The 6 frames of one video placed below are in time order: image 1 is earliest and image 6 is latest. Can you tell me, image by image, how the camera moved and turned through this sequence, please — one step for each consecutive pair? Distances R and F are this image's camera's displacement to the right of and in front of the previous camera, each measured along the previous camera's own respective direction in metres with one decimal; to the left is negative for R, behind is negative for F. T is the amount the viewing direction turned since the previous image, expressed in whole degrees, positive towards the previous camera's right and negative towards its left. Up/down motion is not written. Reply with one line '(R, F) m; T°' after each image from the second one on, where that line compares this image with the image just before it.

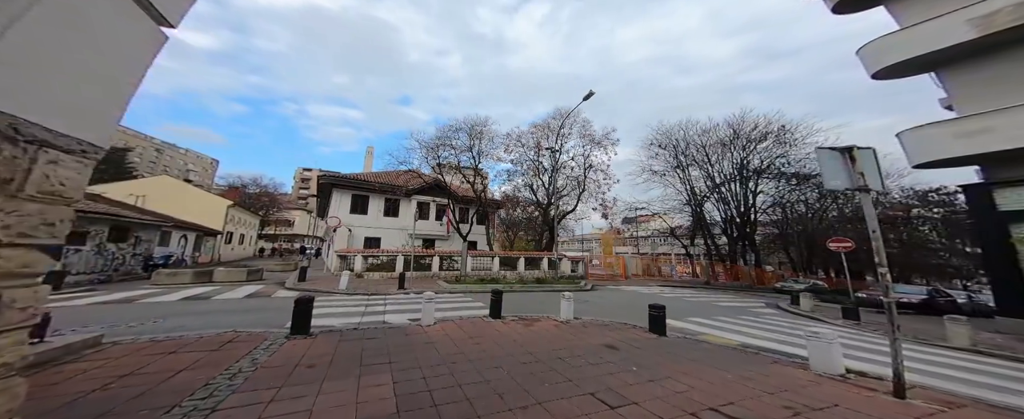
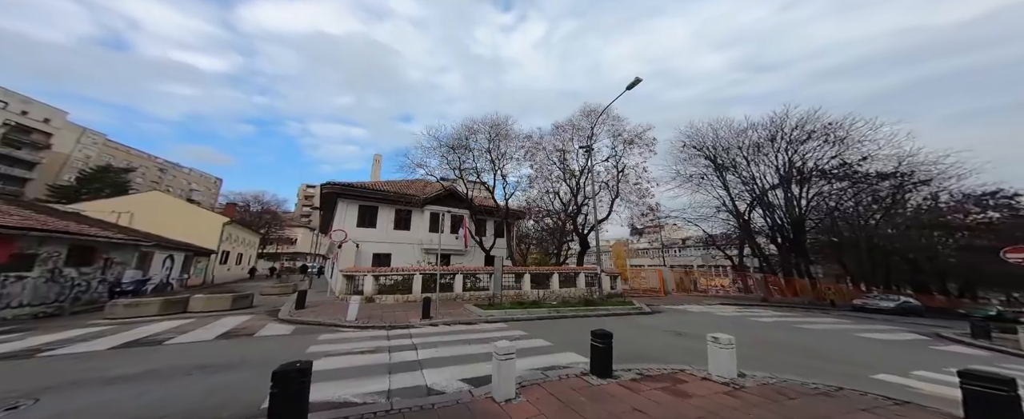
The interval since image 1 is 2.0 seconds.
(-1.6, +2.4) m; -1°
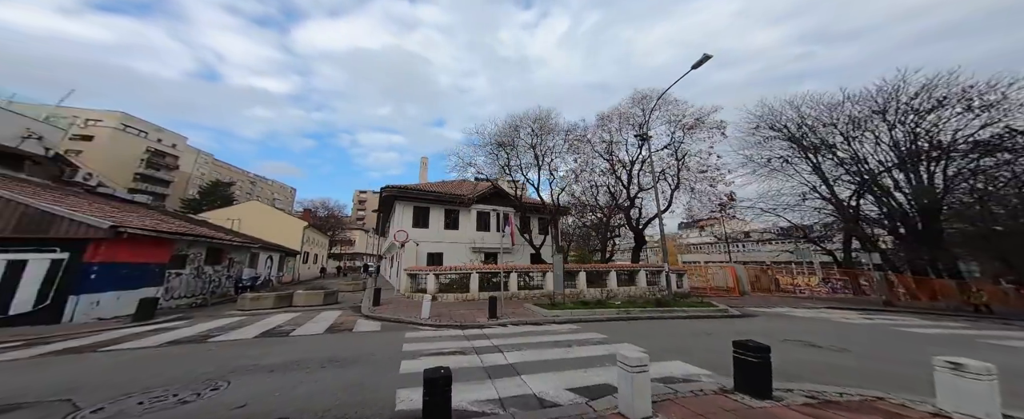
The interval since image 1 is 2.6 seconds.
(-1.2, +0.4) m; -8°
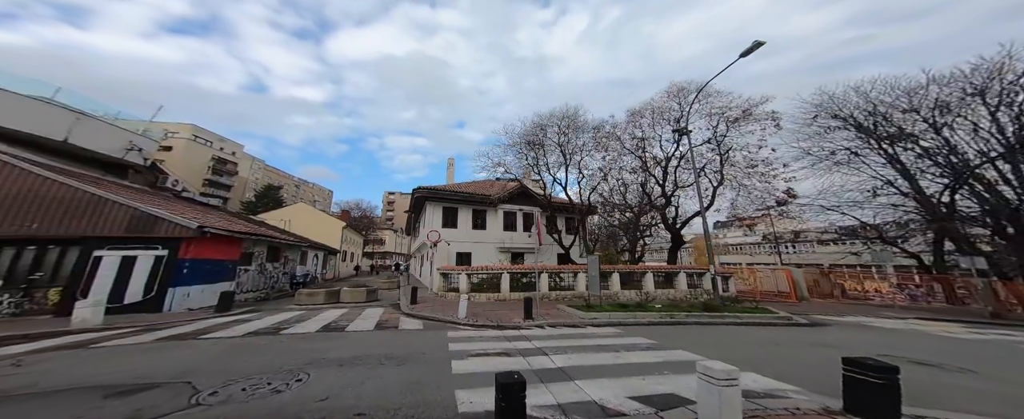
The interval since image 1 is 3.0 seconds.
(-0.7, +0.2) m; -5°
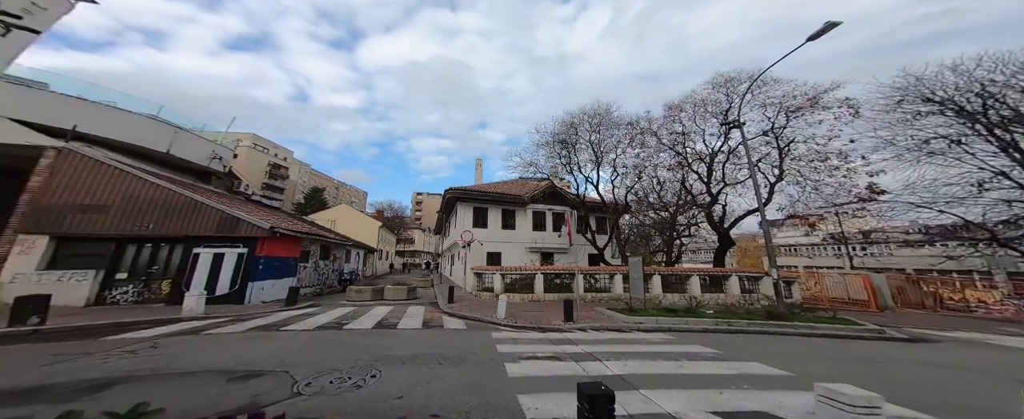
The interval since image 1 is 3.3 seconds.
(-0.8, +0.3) m; -6°
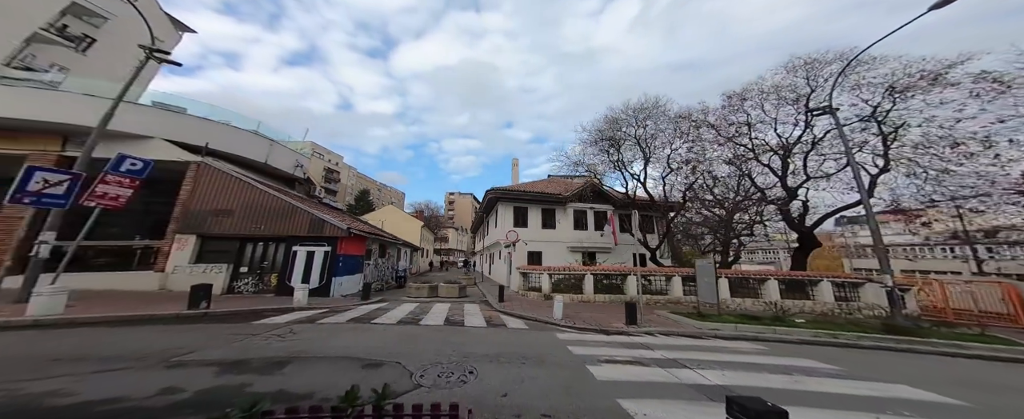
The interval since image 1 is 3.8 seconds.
(-1.3, +0.1) m; -8°
